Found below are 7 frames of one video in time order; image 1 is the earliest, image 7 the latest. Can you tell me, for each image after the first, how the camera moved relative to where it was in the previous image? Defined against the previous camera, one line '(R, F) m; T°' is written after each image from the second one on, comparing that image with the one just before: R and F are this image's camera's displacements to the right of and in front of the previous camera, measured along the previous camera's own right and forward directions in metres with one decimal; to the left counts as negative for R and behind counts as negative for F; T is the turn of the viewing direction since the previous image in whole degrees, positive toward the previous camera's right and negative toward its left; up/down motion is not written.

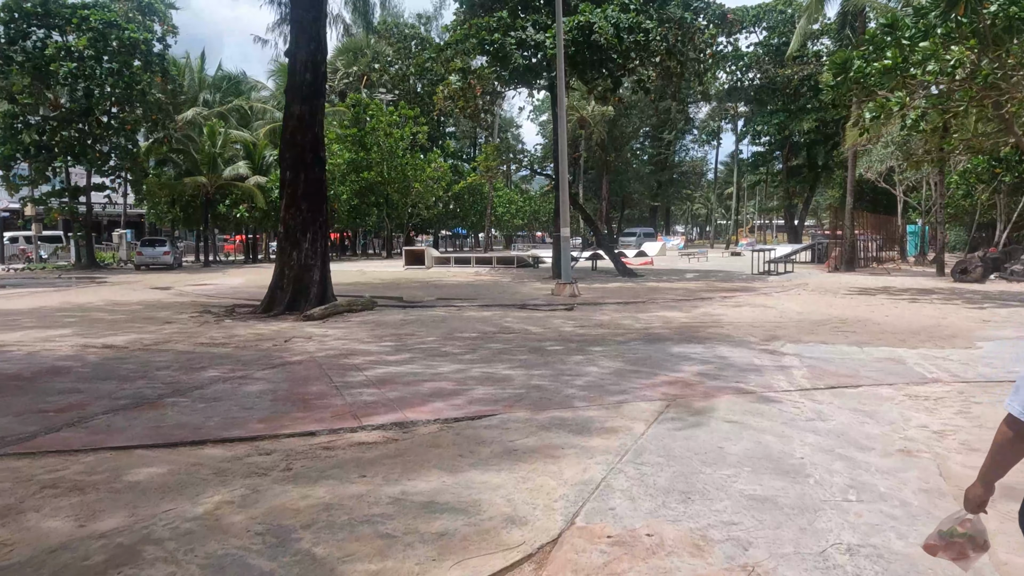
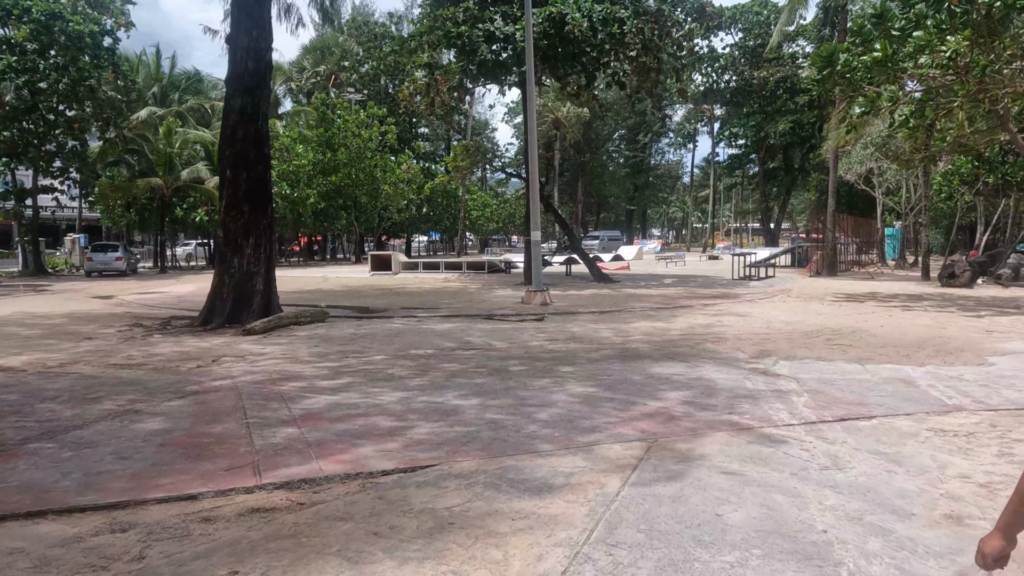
(+0.2, +1.1) m; +2°
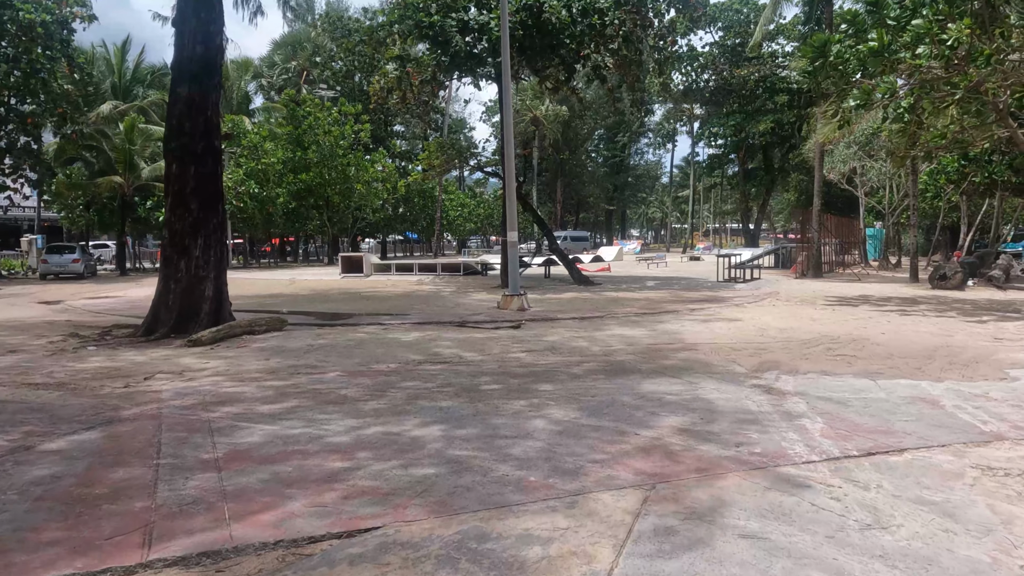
(+0.1, +0.9) m; +2°
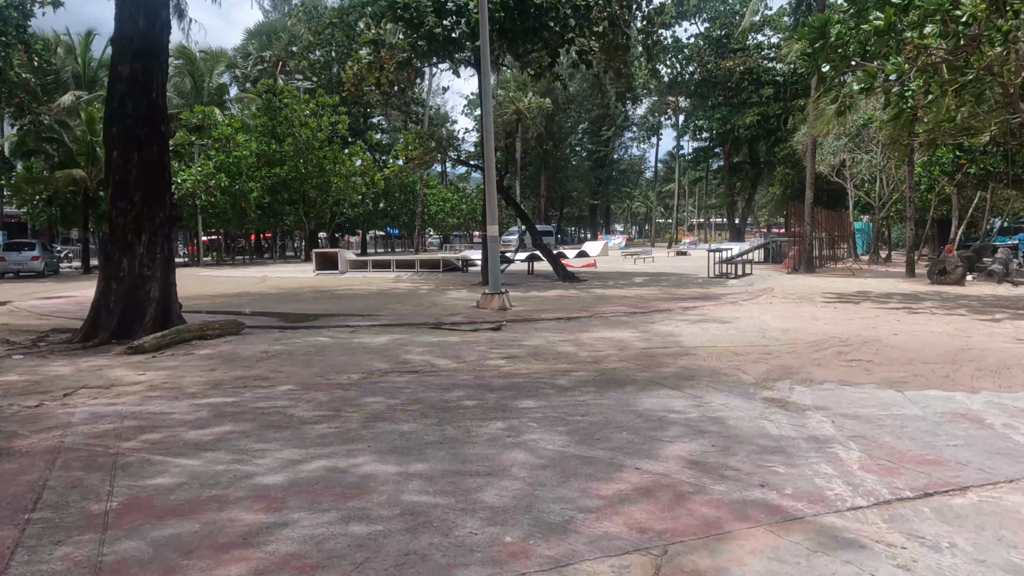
(+0.1, +0.9) m; +1°
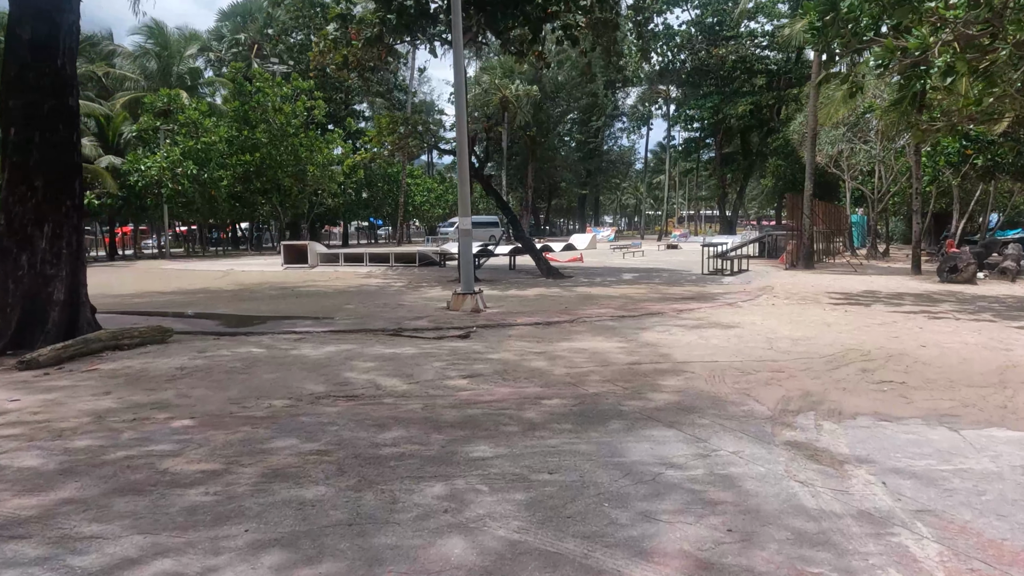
(+0.2, +1.3) m; +1°
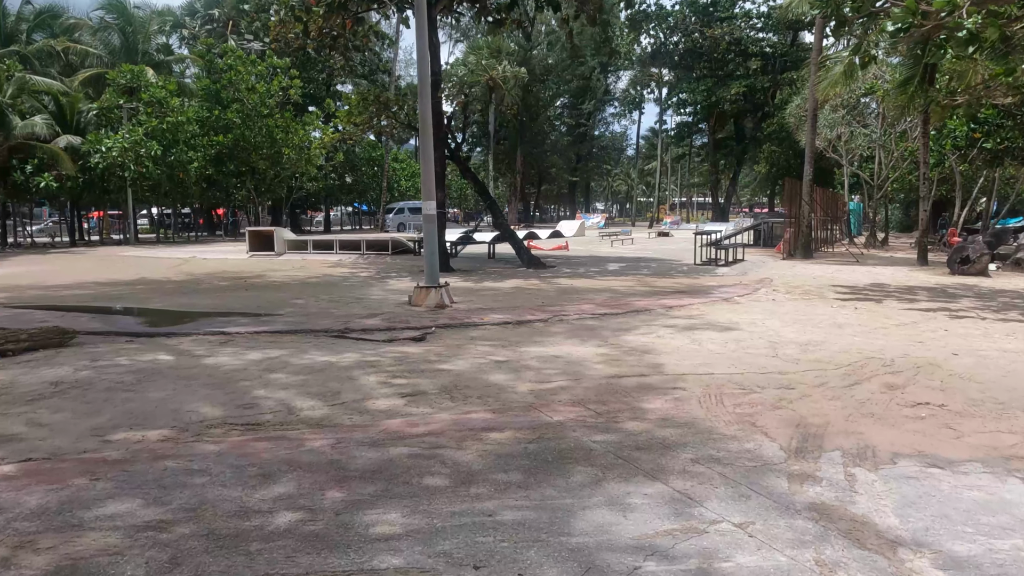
(+0.3, +1.3) m; +1°
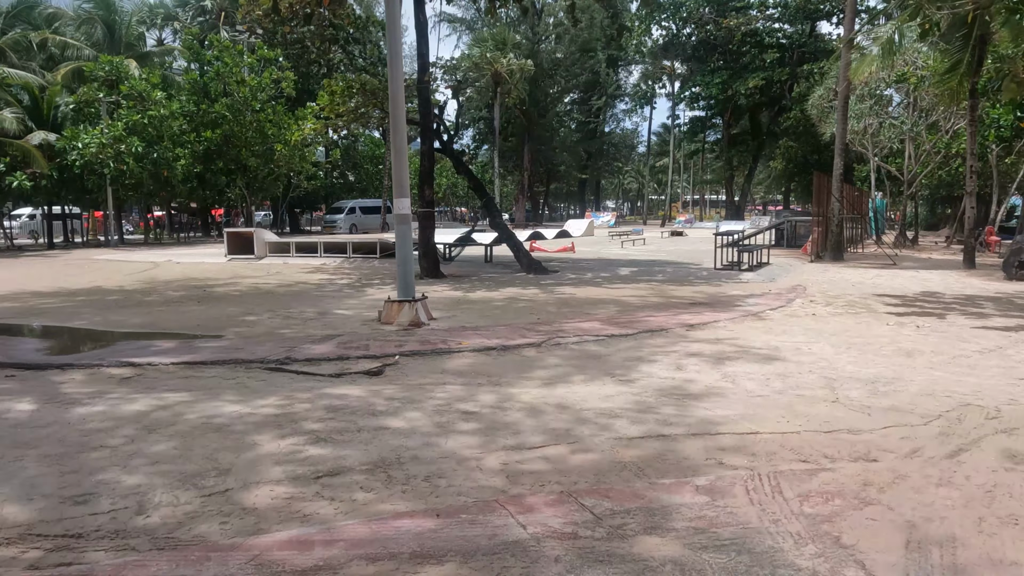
(+0.2, +1.7) m; -1°
